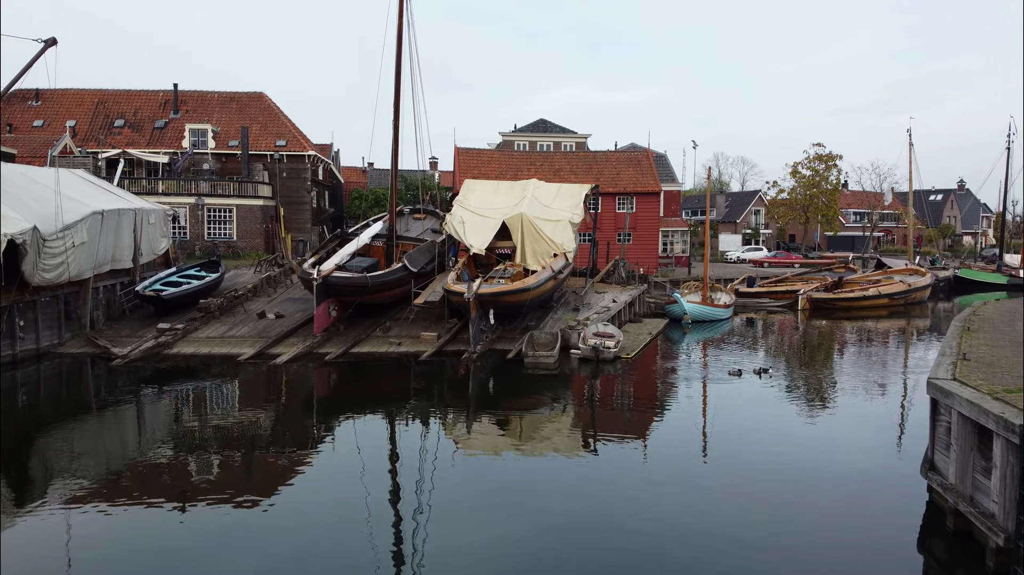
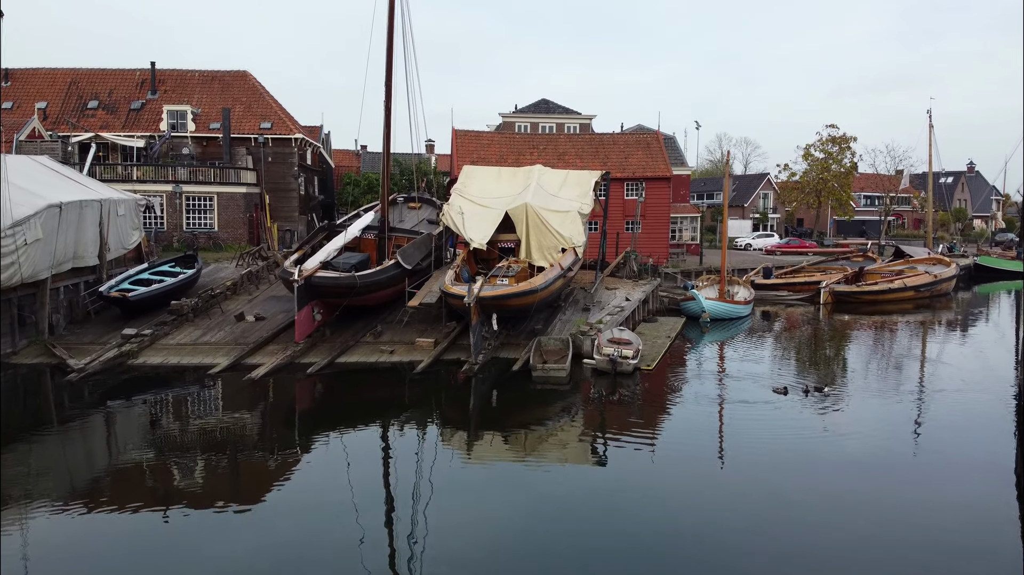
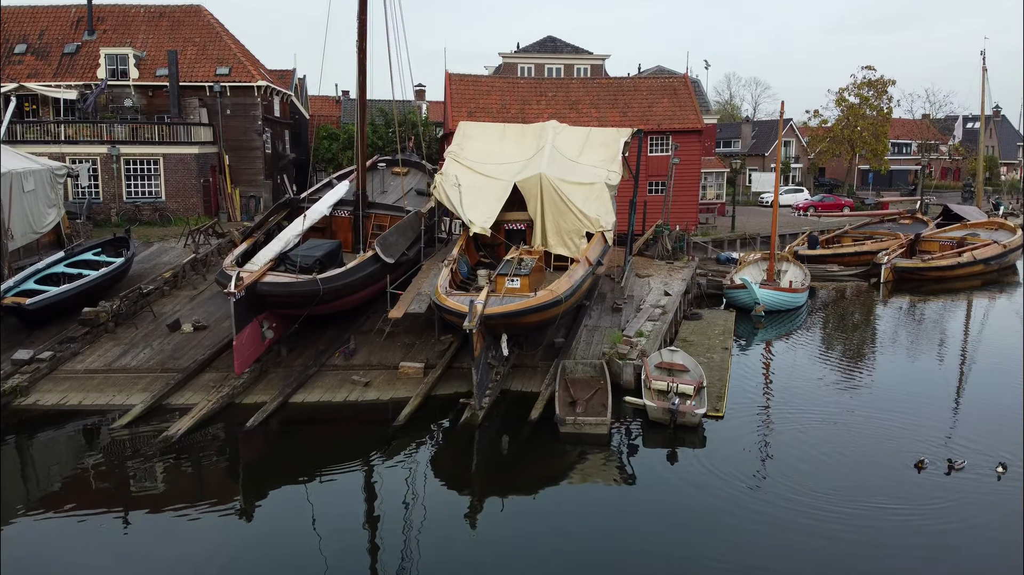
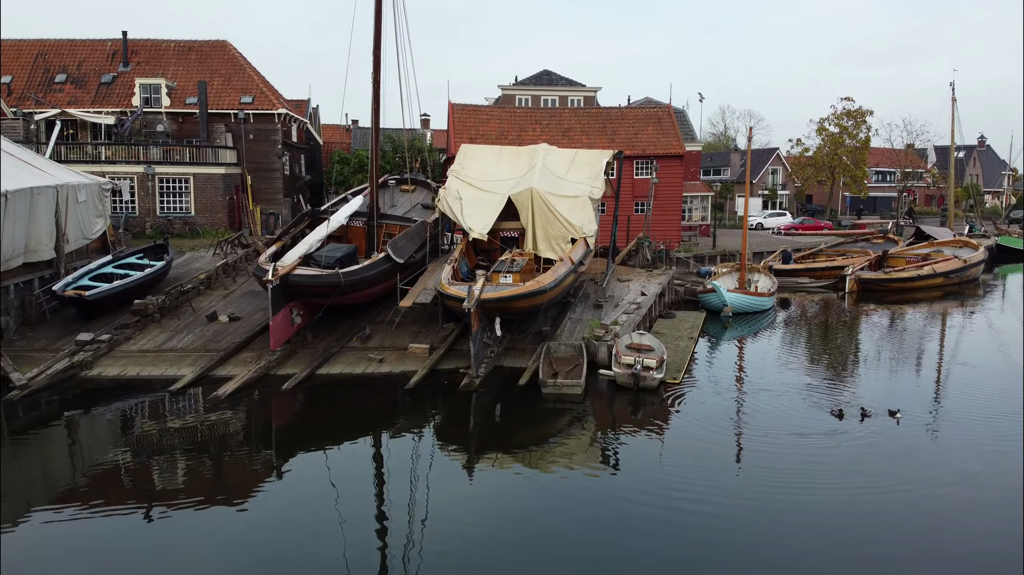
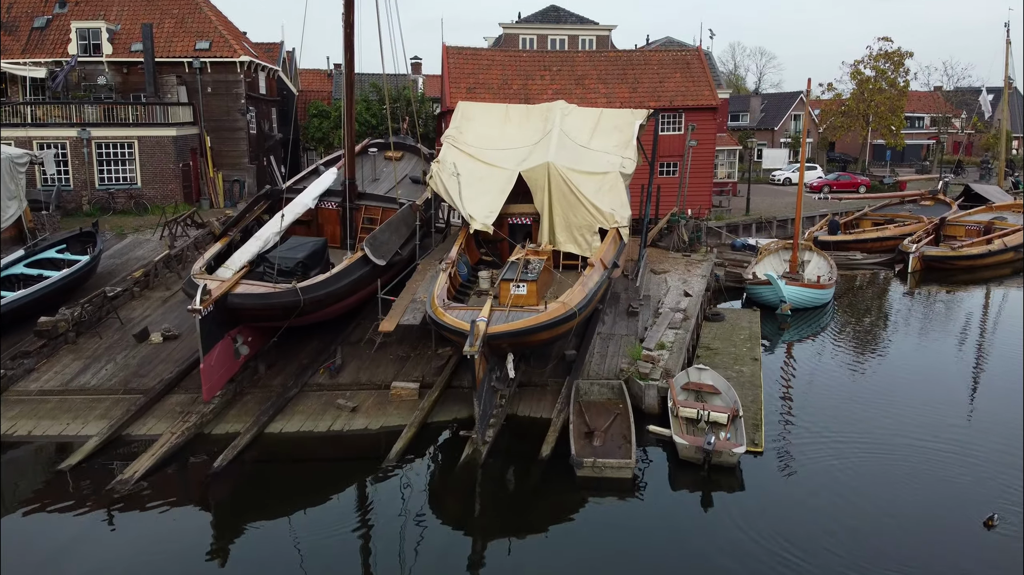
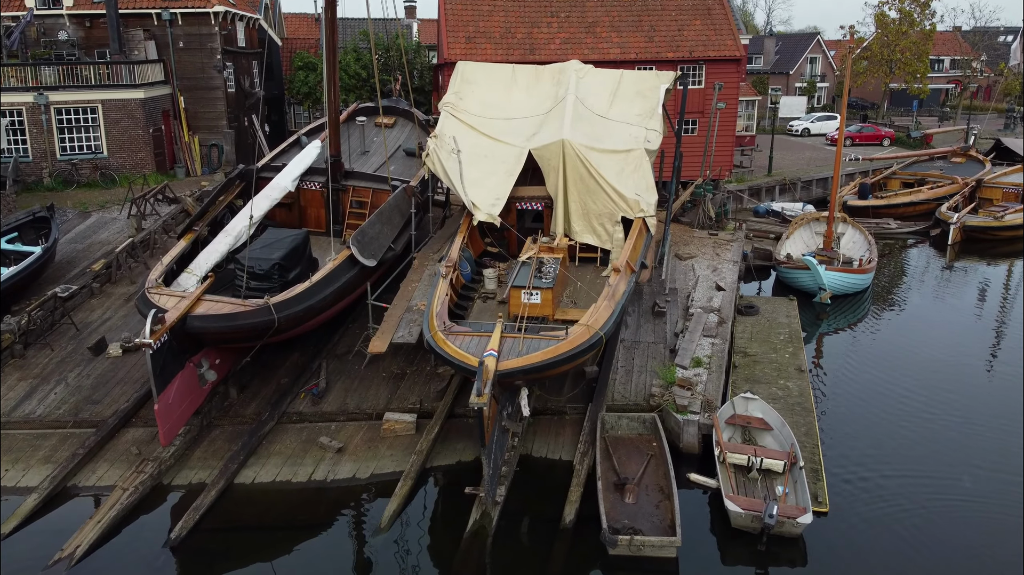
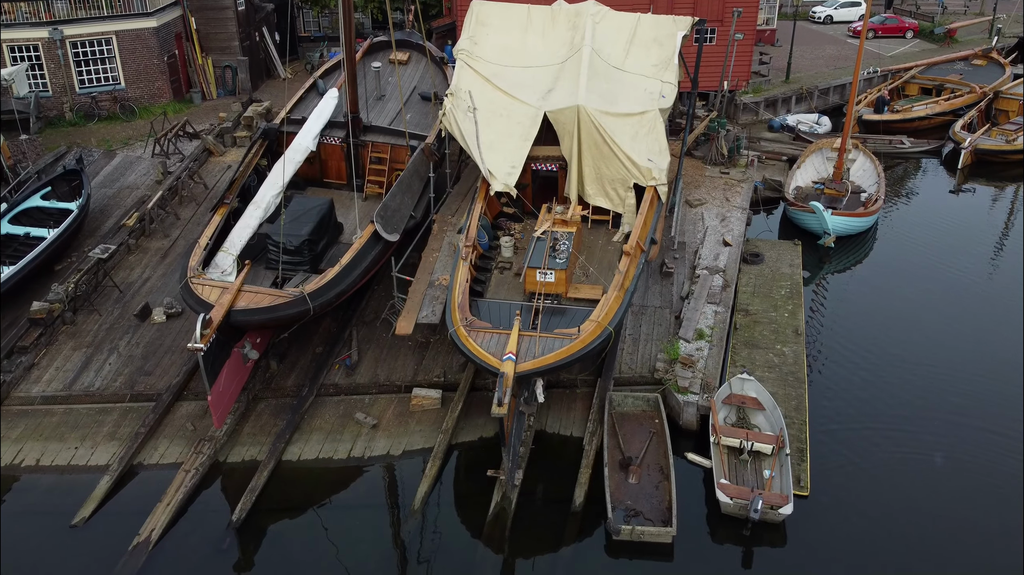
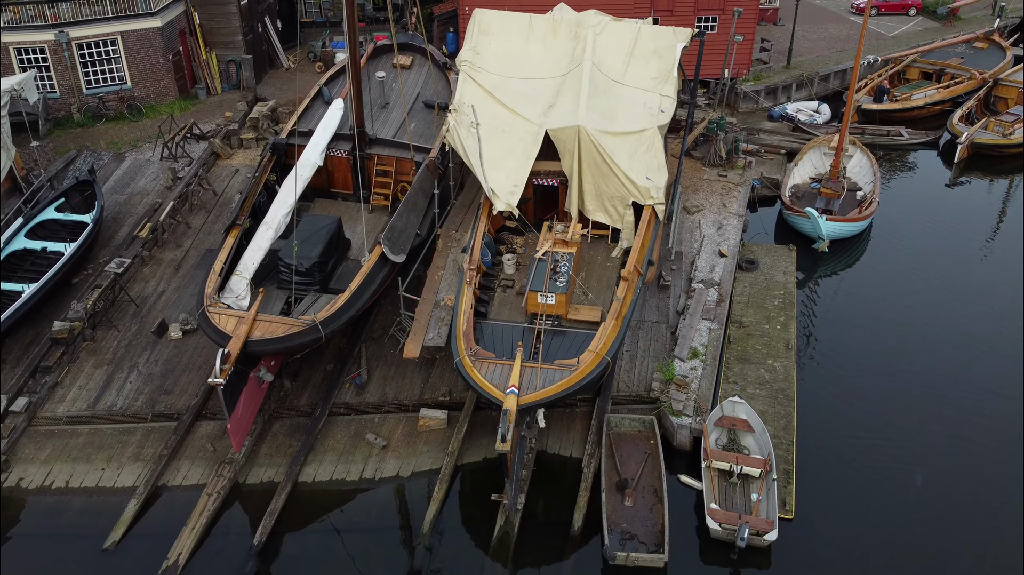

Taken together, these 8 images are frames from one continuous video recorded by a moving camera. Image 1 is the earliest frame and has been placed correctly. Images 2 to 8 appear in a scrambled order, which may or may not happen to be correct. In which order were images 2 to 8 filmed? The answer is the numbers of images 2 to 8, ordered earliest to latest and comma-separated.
2, 4, 3, 5, 6, 7, 8
